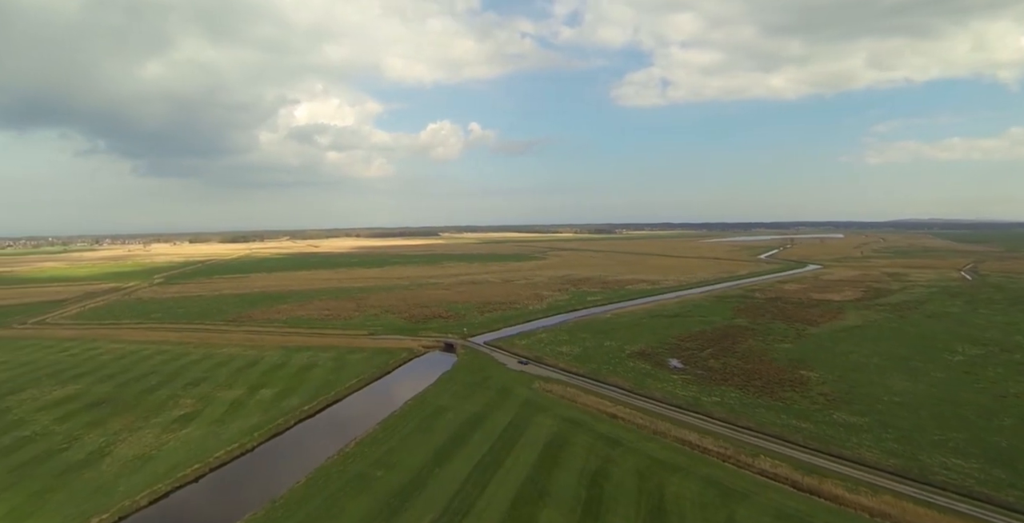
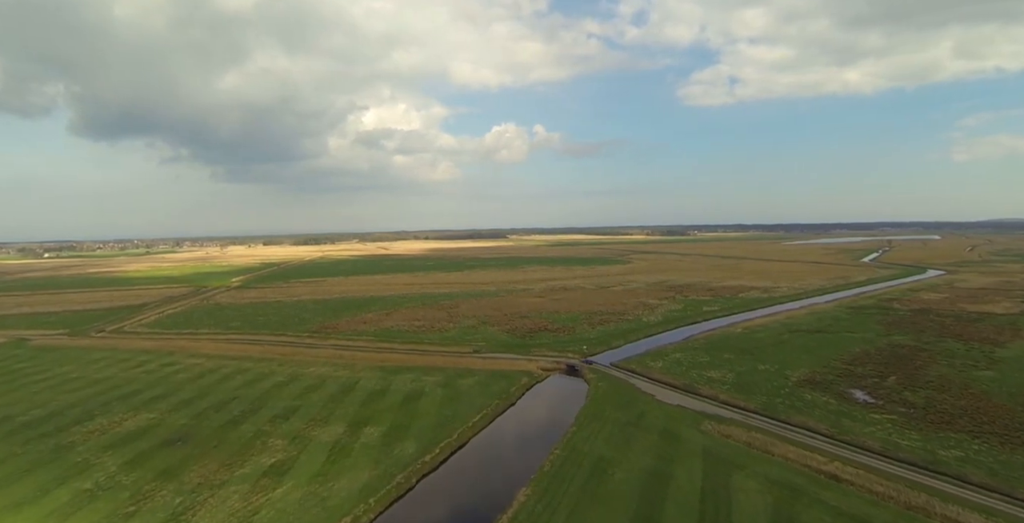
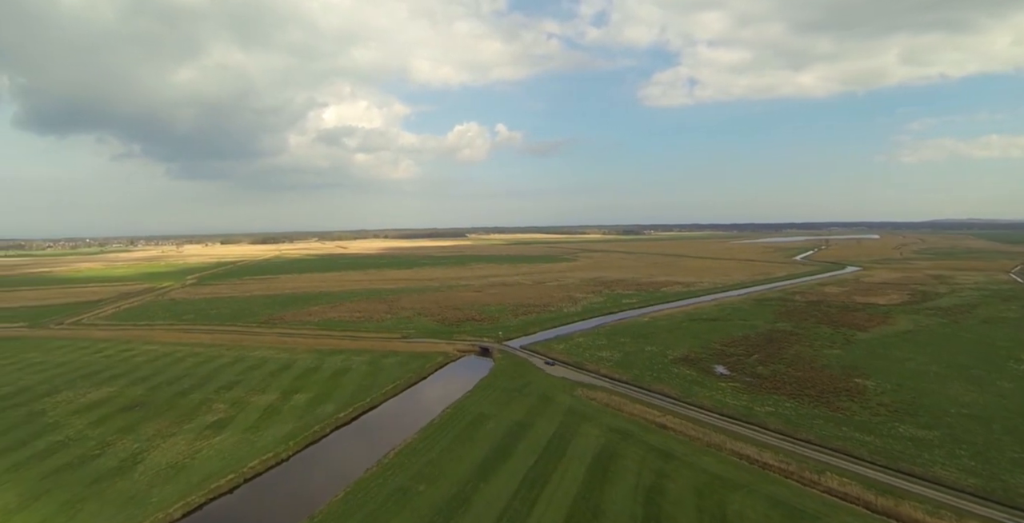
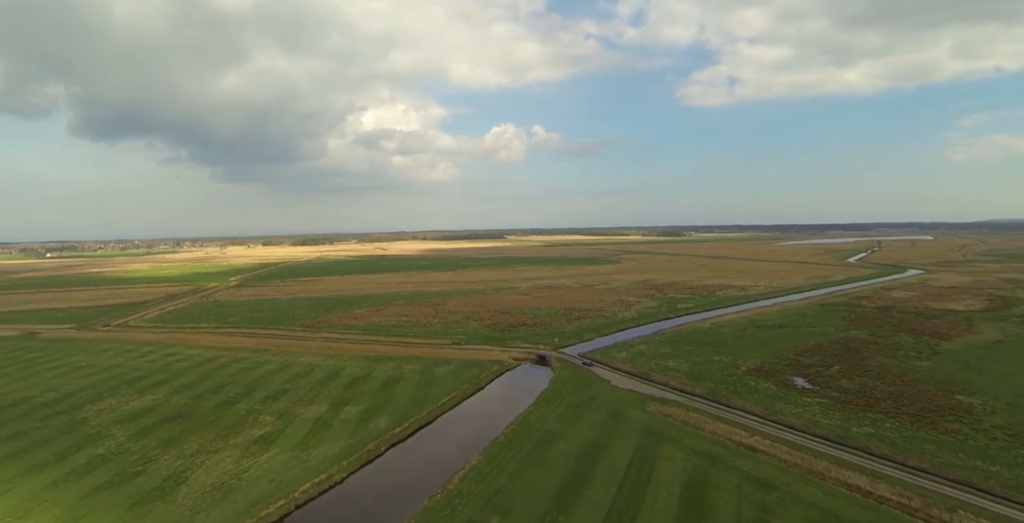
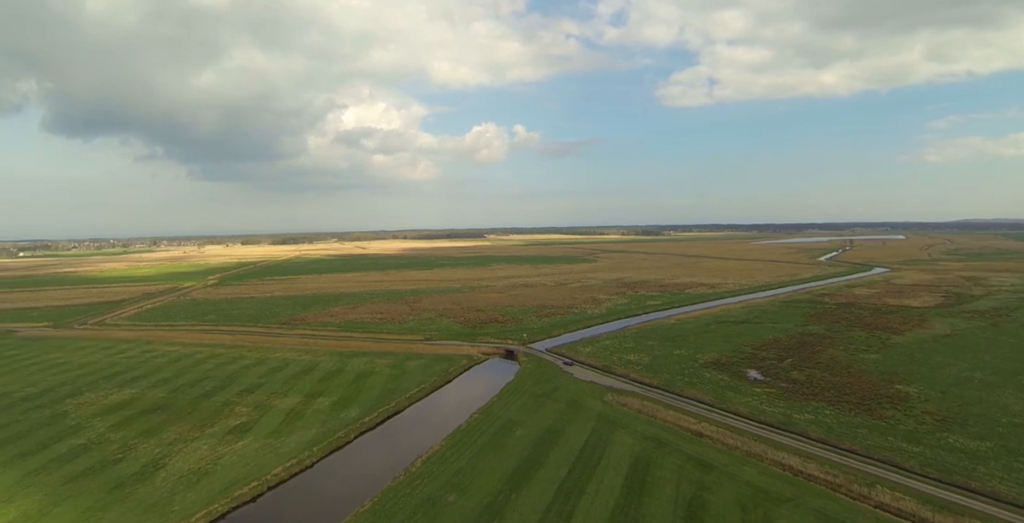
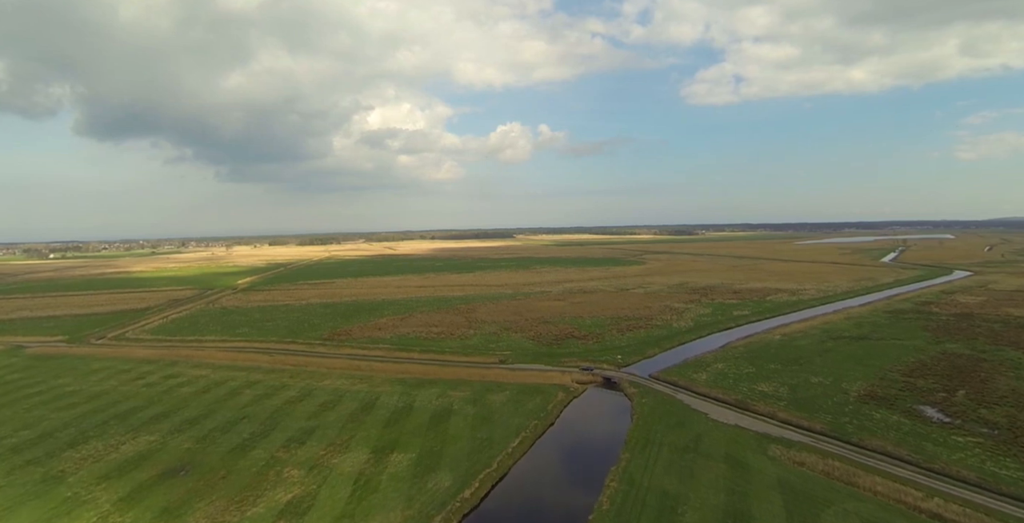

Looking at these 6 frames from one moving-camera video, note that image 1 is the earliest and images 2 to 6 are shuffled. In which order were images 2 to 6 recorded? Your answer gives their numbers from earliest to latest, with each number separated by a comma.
3, 5, 4, 2, 6
